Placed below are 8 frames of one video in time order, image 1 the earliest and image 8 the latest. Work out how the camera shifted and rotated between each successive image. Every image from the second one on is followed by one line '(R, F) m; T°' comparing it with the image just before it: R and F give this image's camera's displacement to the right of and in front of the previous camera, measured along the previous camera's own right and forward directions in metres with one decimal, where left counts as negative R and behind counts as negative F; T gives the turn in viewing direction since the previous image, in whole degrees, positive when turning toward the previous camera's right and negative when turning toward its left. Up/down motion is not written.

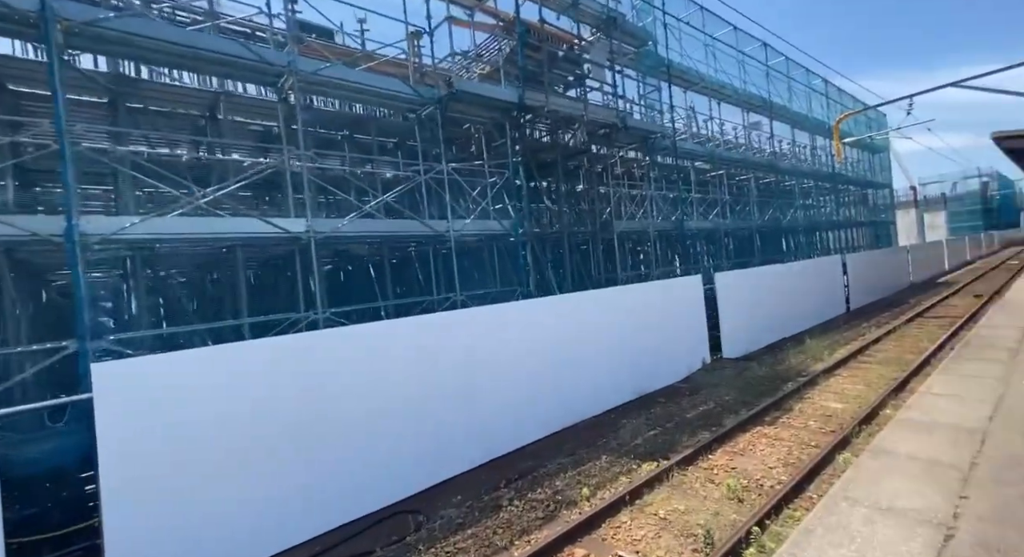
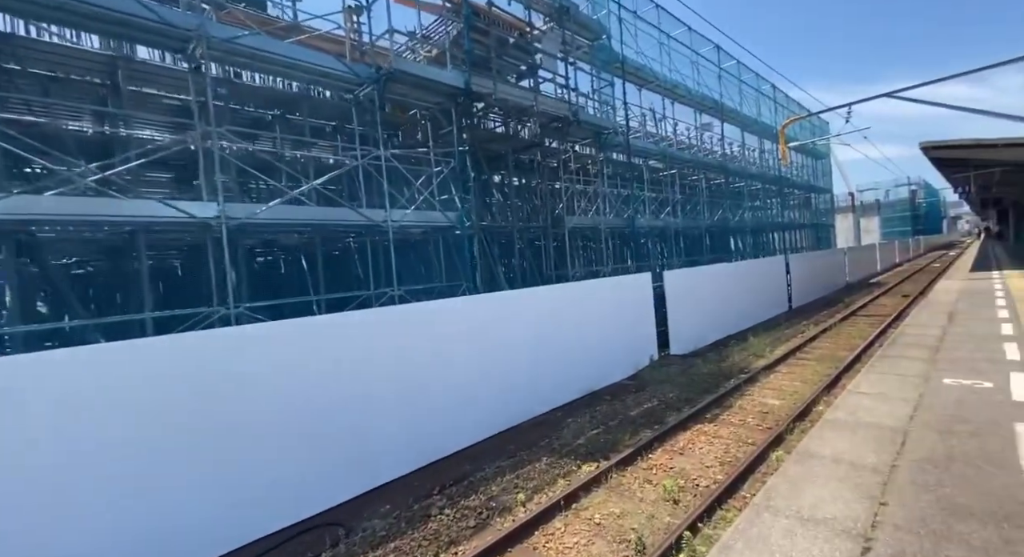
(+0.2, +0.3) m; +5°
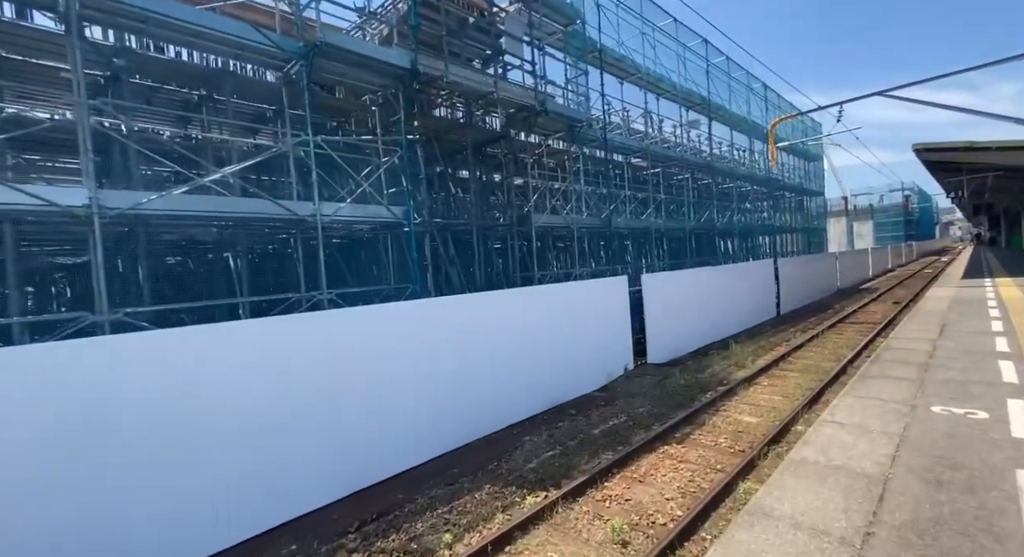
(+0.6, +0.7) m; +1°
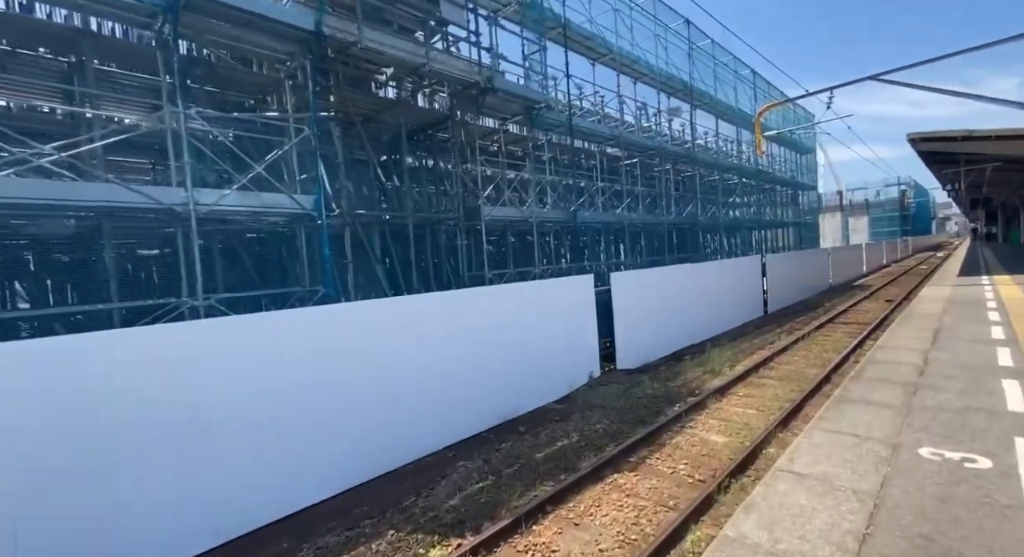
(+0.8, +0.9) m; 0°
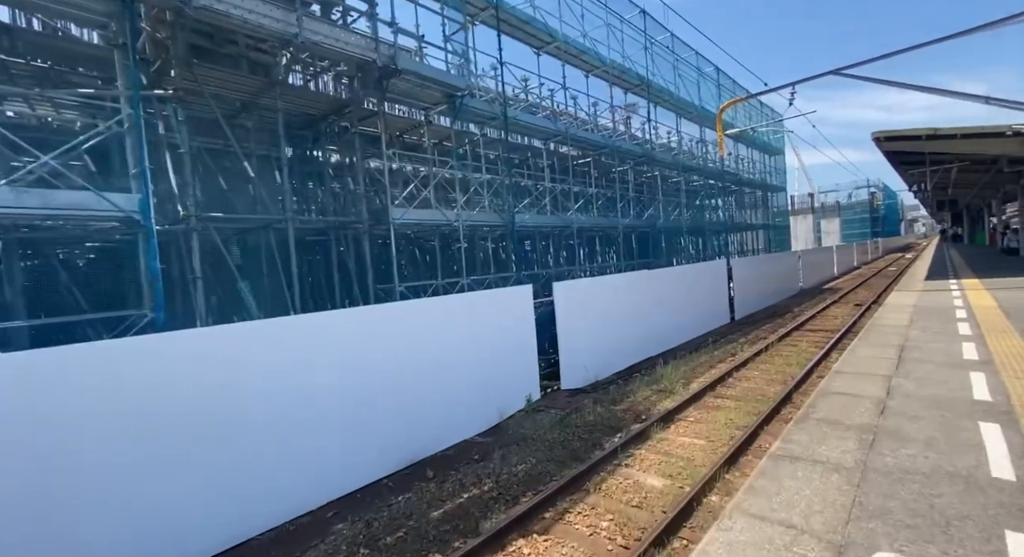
(+1.0, +1.0) m; +2°
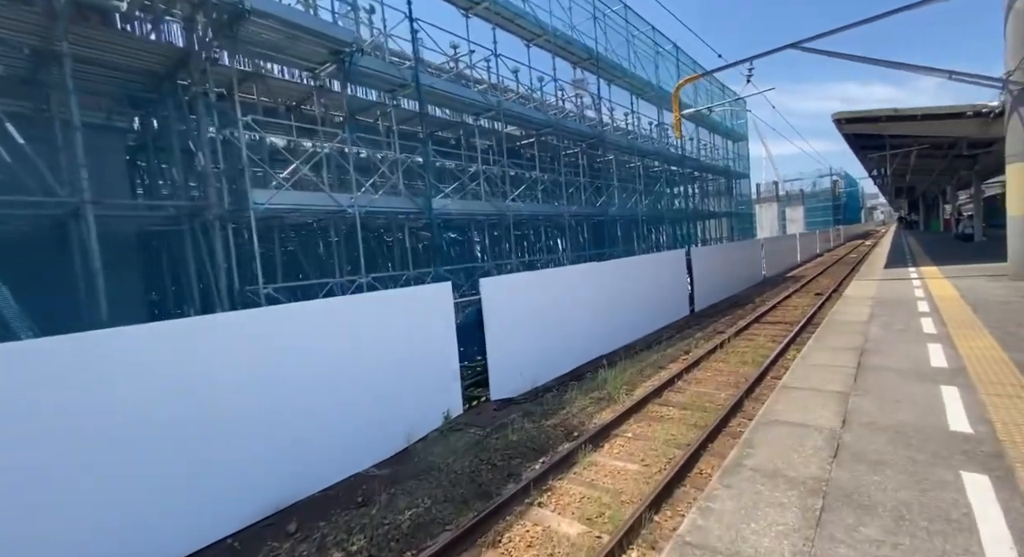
(+0.9, +1.1) m; +3°
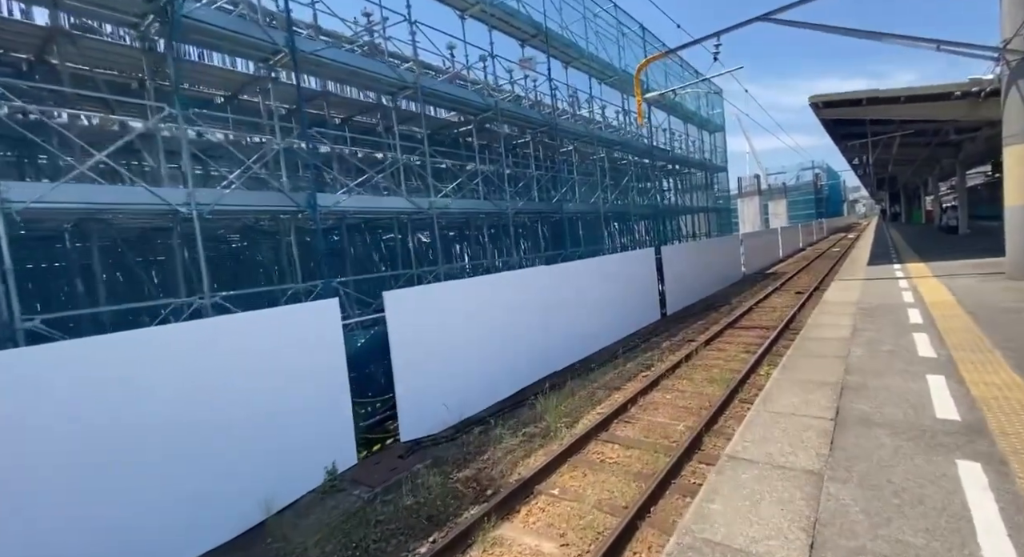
(+1.1, +1.4) m; +1°
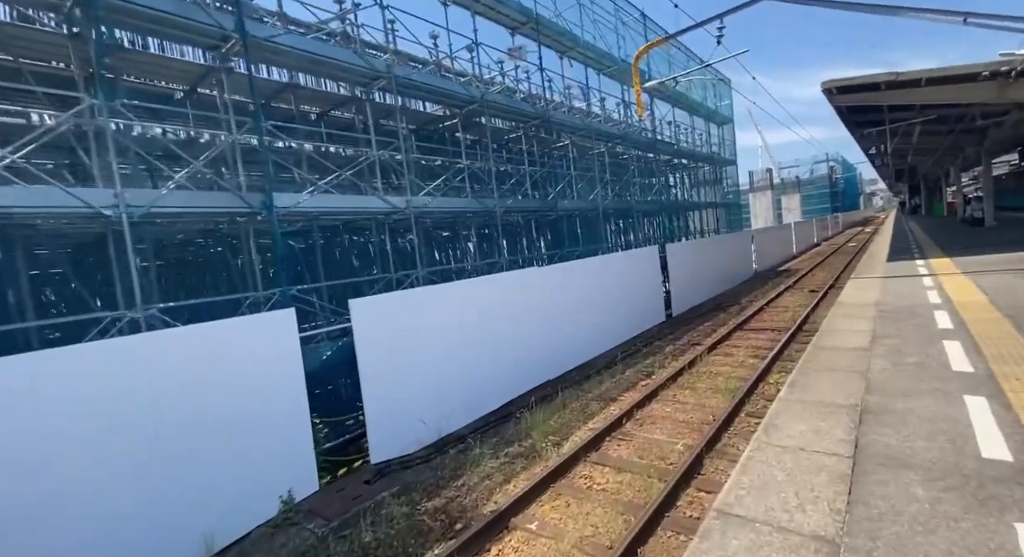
(+0.4, +0.6) m; -1°
